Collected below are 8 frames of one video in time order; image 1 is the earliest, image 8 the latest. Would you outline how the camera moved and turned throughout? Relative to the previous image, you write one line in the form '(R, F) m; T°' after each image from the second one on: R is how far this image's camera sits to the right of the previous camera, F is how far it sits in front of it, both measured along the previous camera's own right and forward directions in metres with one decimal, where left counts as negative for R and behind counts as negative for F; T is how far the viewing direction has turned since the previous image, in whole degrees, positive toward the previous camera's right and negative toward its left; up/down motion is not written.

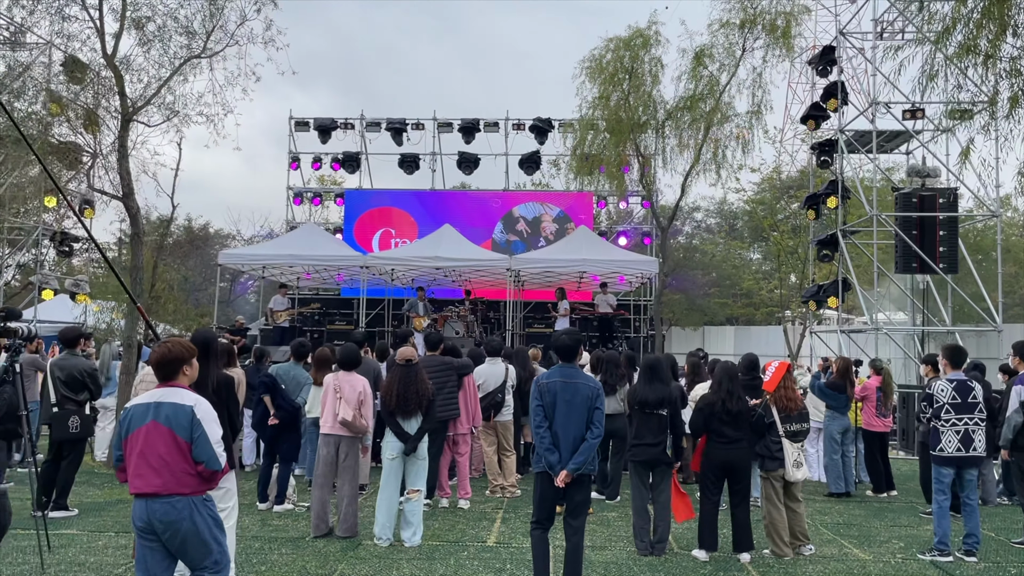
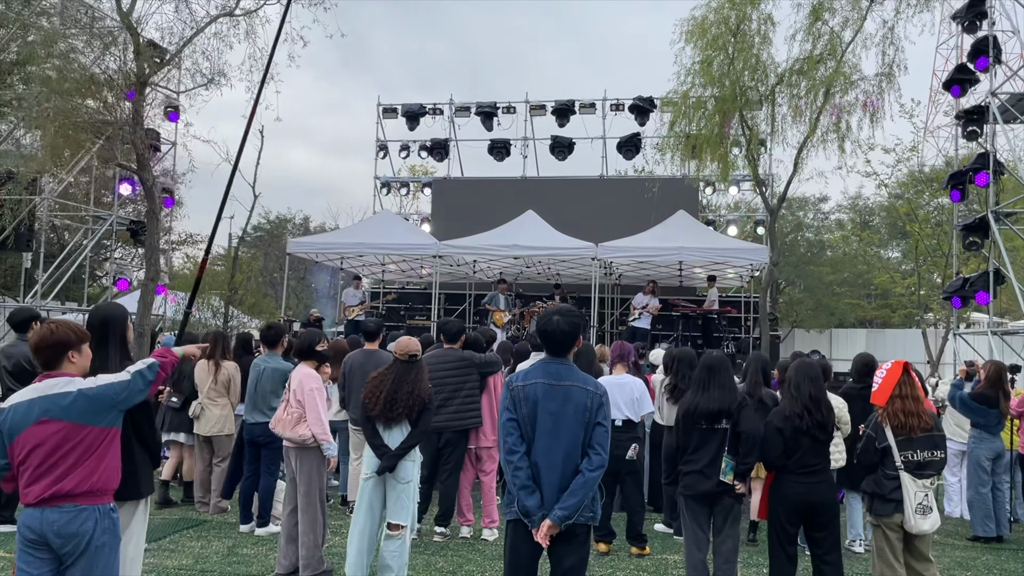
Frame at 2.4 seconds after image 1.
(+0.6, +1.6) m; -8°
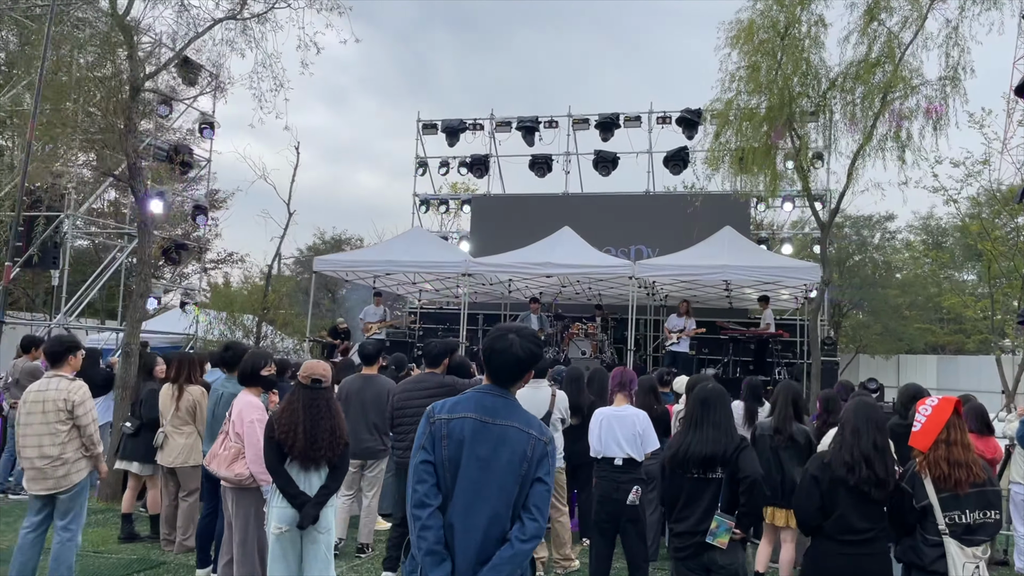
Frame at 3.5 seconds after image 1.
(+0.5, +0.7) m; -4°
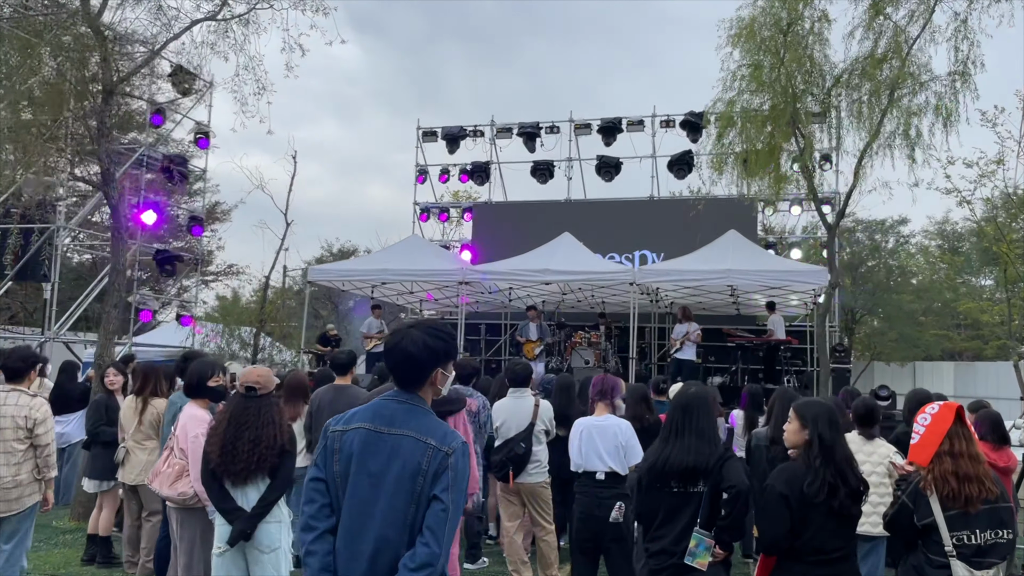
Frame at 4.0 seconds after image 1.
(+0.2, +0.4) m; -1°
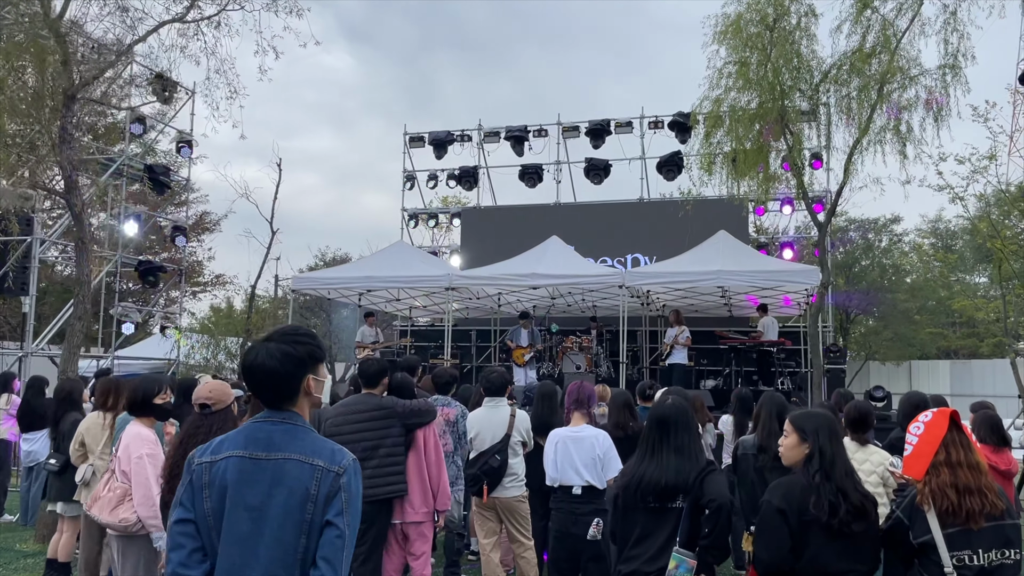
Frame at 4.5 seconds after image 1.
(+0.1, +0.3) m; 0°
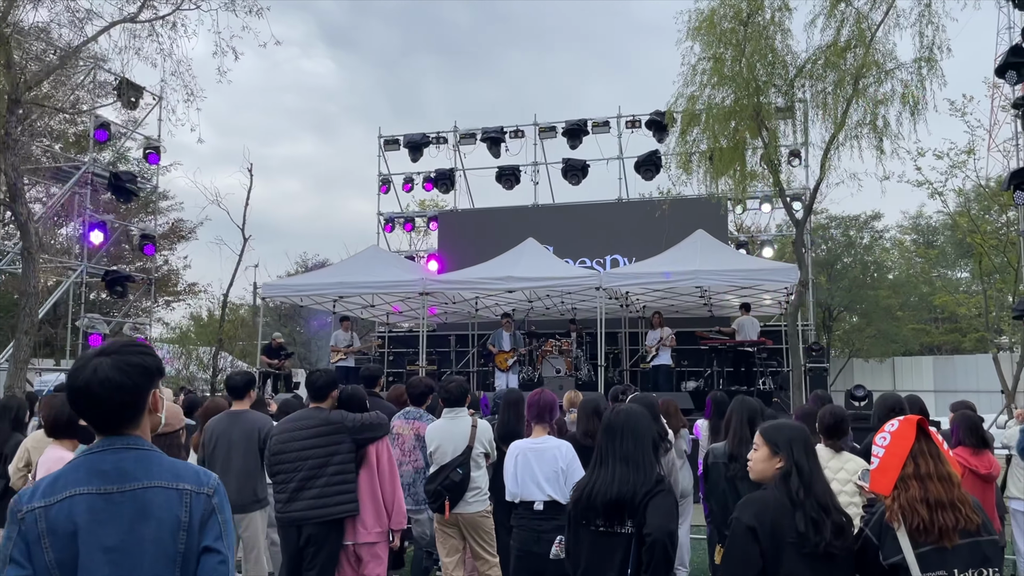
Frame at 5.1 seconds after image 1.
(+0.2, +0.3) m; +1°
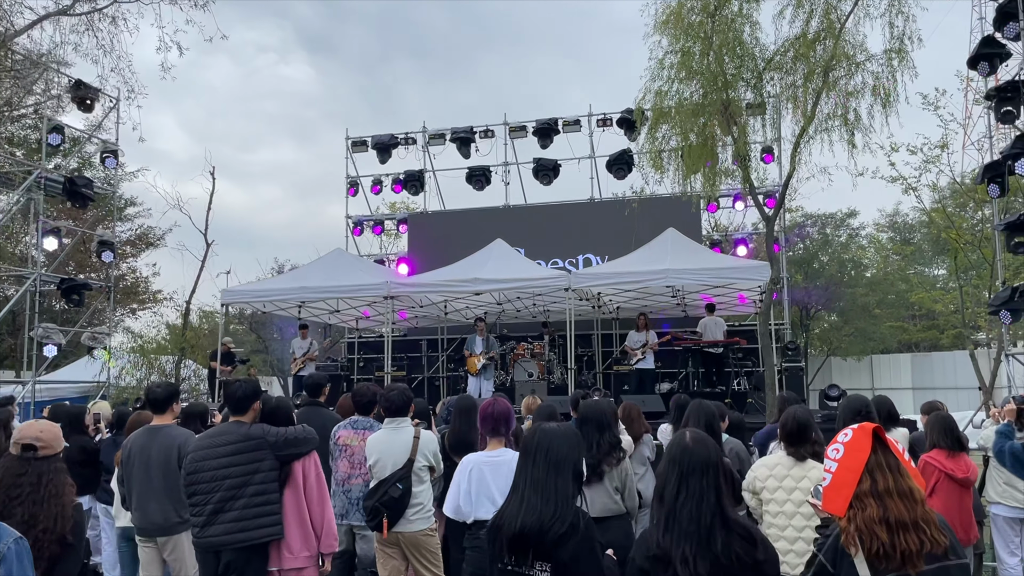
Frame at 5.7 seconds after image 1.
(+0.2, +0.4) m; +1°
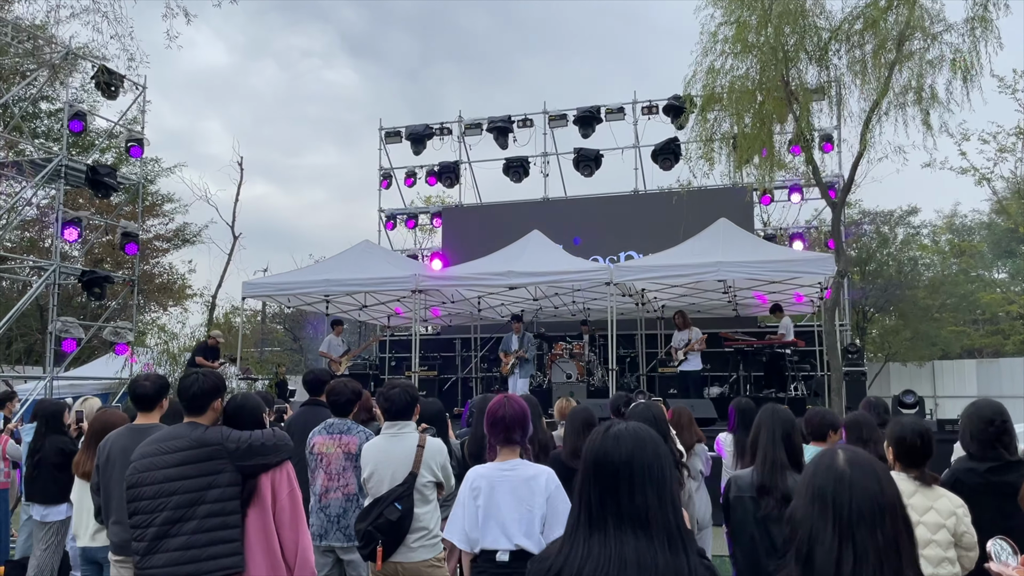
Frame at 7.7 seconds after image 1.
(+0.1, +0.9) m; -3°
